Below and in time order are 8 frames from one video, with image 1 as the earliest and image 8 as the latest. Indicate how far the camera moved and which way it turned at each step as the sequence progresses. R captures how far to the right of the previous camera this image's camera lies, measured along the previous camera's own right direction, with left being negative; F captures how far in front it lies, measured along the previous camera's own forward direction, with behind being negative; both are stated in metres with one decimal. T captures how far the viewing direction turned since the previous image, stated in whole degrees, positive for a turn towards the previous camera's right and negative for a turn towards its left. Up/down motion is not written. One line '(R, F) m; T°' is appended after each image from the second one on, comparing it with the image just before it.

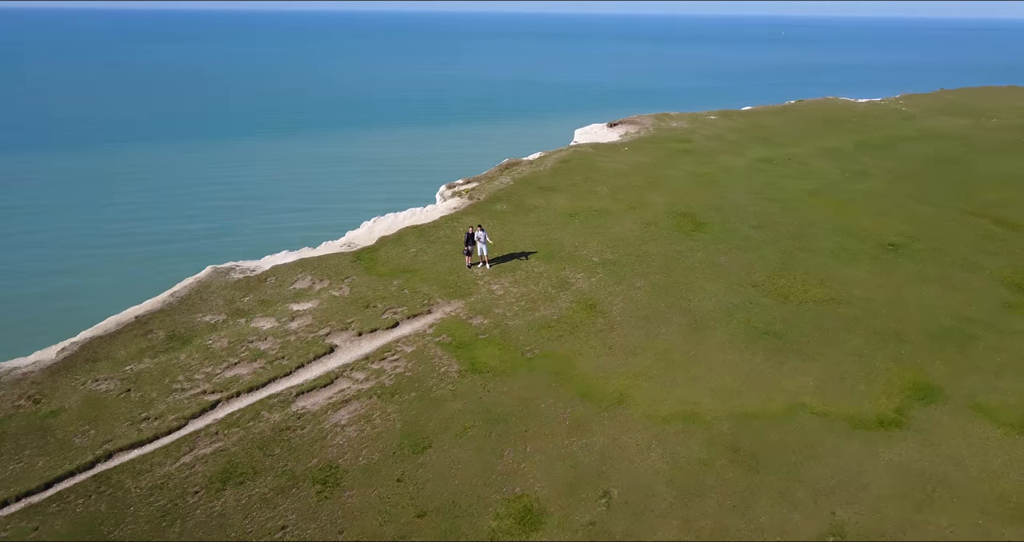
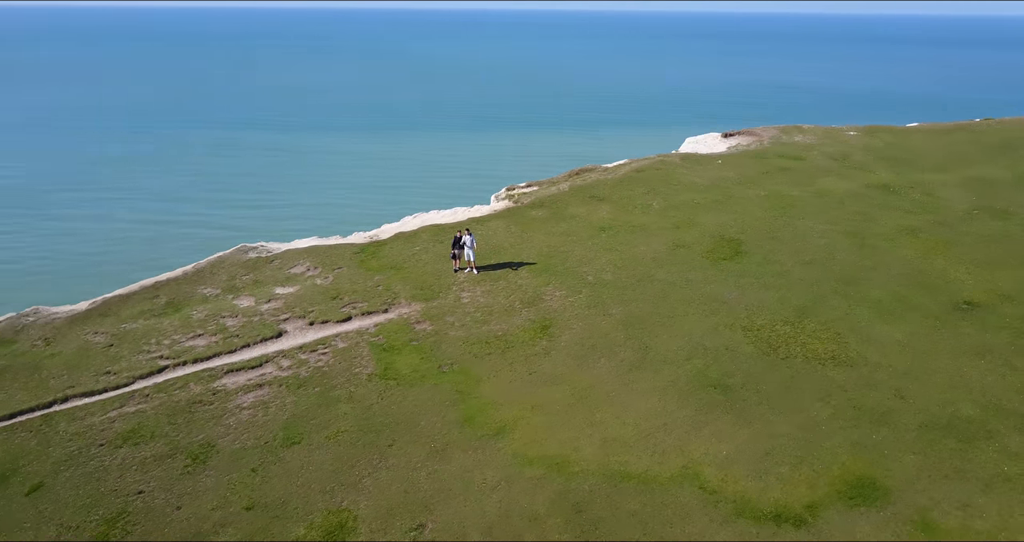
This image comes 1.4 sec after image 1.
(+10.4, +3.2) m; -19°
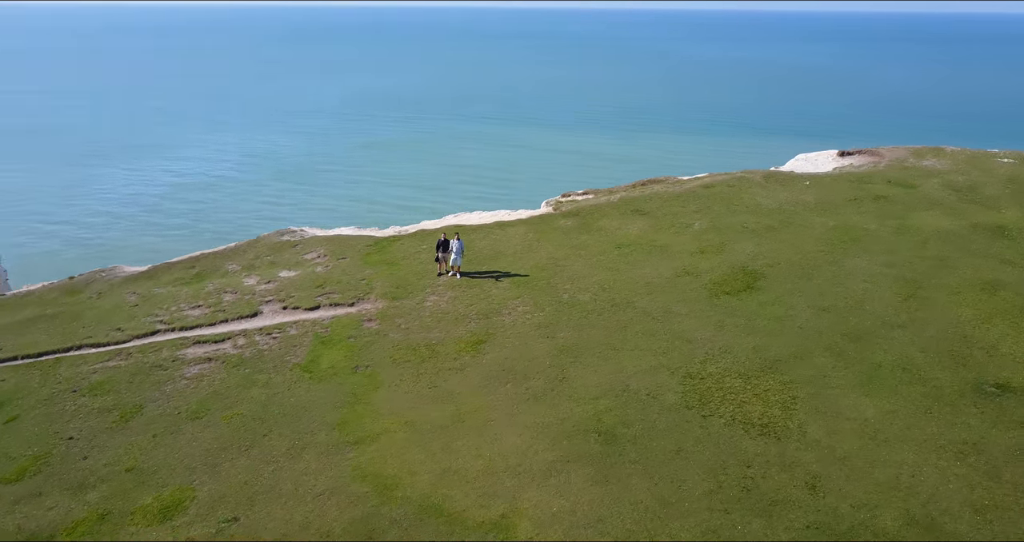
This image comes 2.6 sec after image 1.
(+9.8, +3.0) m; -18°
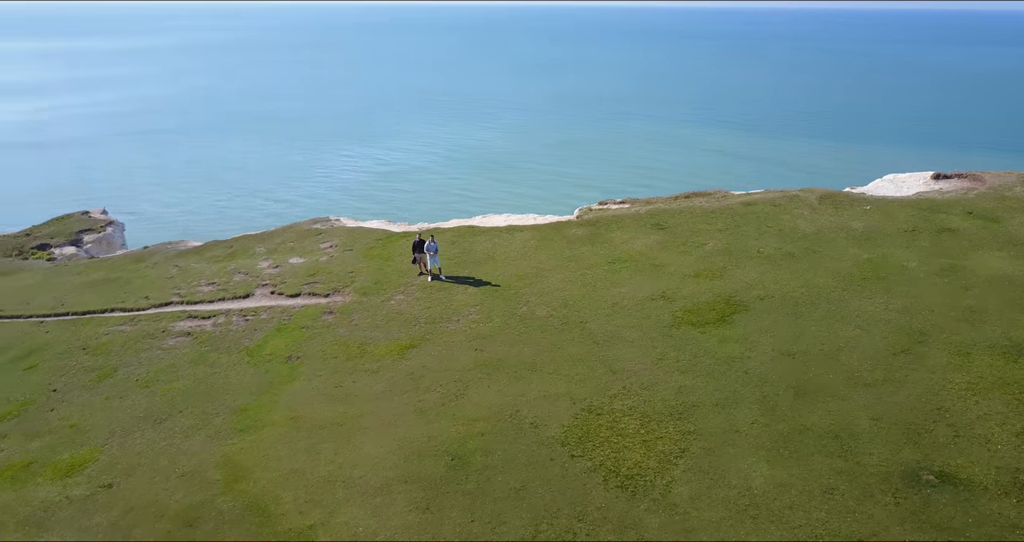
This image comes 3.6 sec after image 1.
(+8.2, +2.3) m; -15°
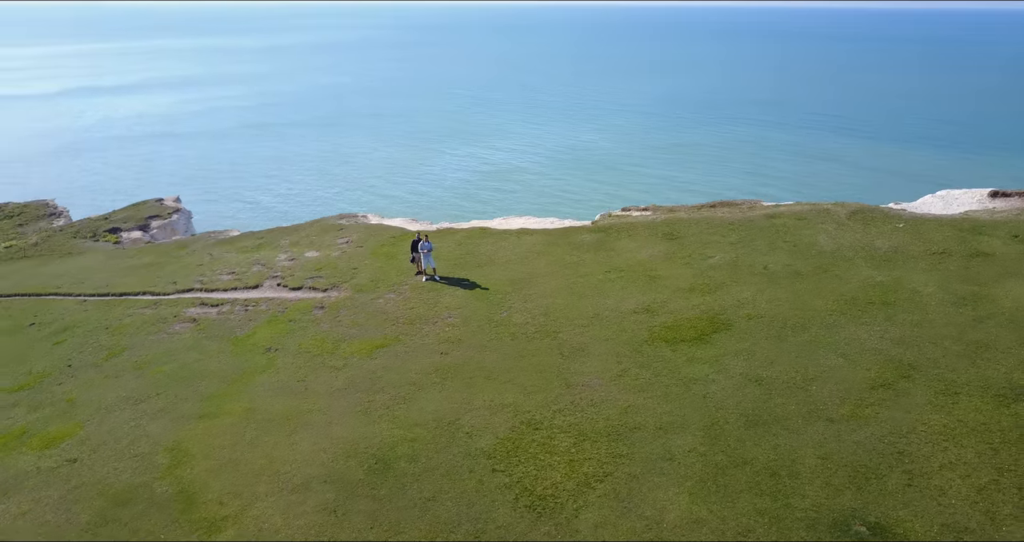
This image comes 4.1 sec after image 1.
(+4.2, +0.9) m; -8°
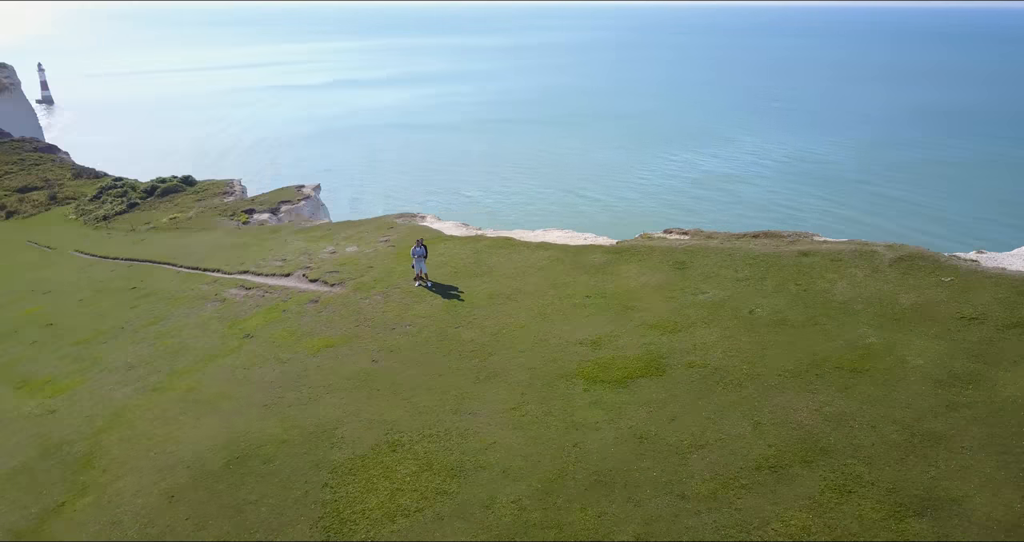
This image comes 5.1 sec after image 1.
(+8.4, +2.1) m; -16°
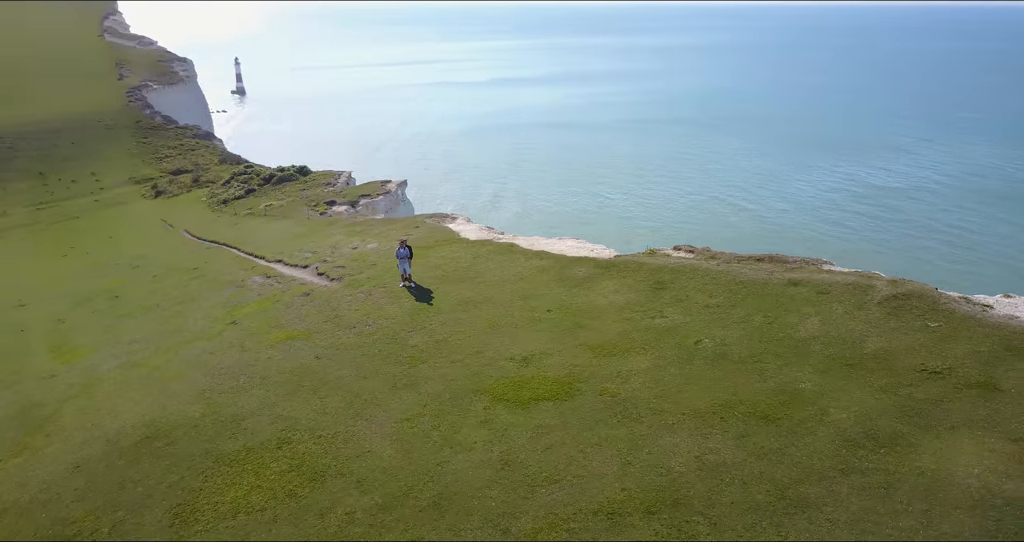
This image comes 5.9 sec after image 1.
(+6.4, +1.2) m; -11°
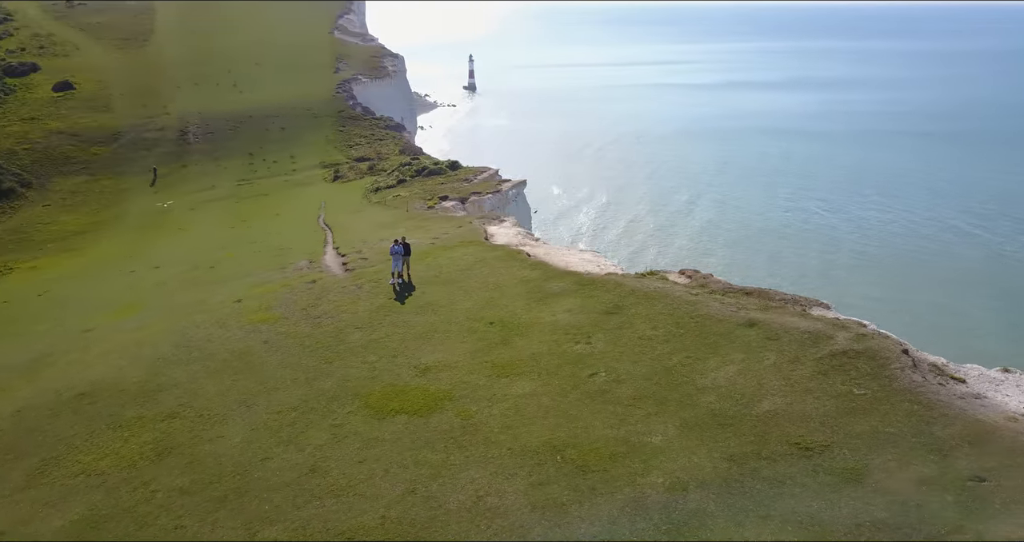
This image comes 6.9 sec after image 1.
(+8.4, +1.9) m; -16°
